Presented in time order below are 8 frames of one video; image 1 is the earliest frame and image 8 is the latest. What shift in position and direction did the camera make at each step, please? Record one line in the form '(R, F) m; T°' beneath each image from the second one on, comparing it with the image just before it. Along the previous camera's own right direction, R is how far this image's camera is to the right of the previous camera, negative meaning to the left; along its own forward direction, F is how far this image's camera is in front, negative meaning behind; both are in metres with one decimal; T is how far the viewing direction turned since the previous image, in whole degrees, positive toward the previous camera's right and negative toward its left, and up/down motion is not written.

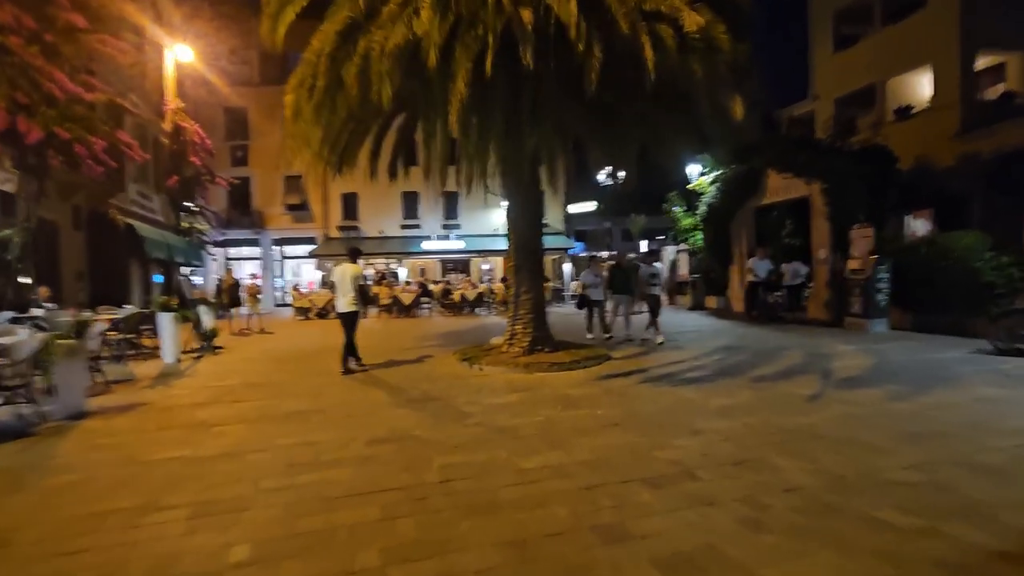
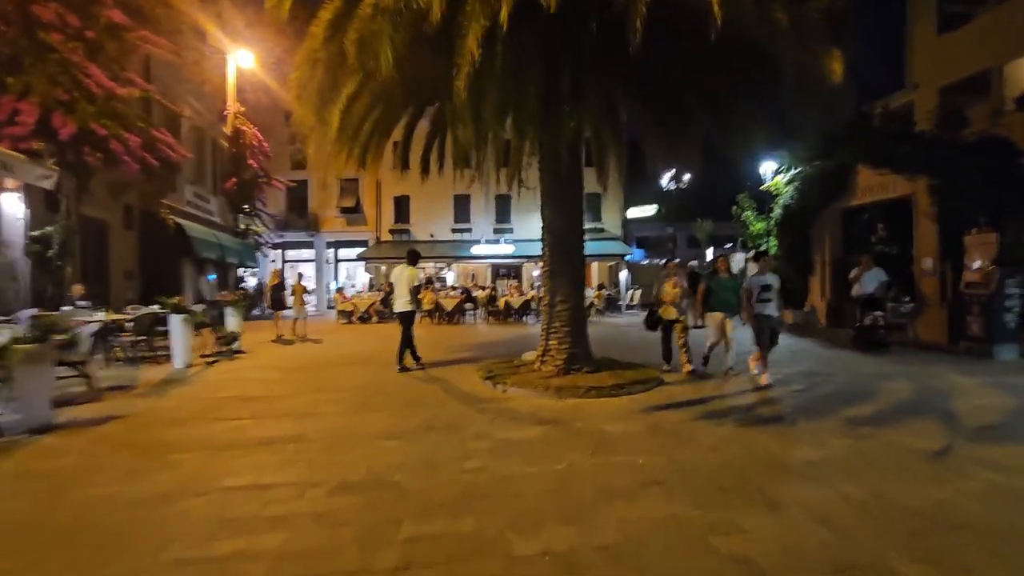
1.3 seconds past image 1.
(+0.5, +1.6) m; -7°
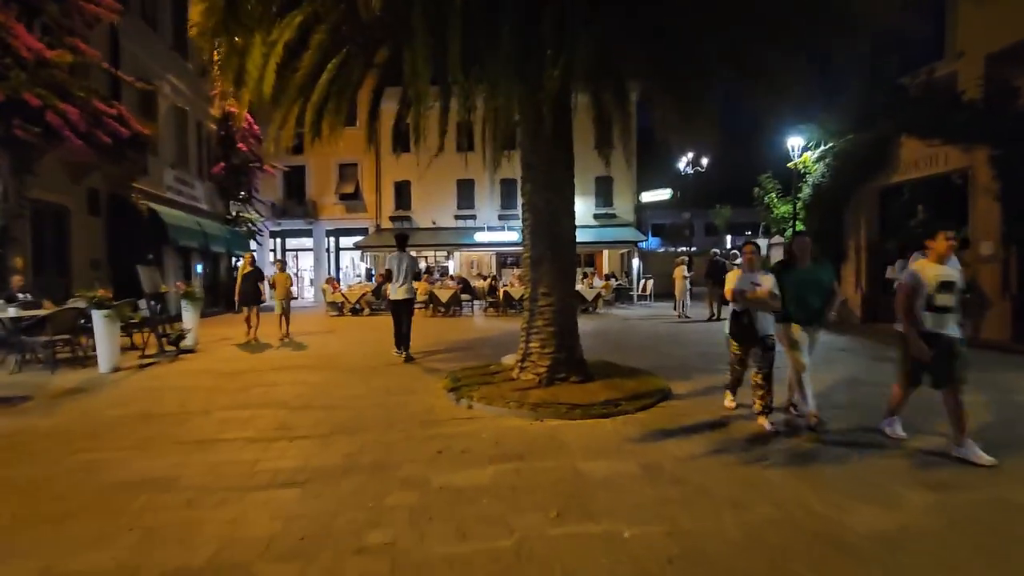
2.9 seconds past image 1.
(+0.7, +1.9) m; -2°
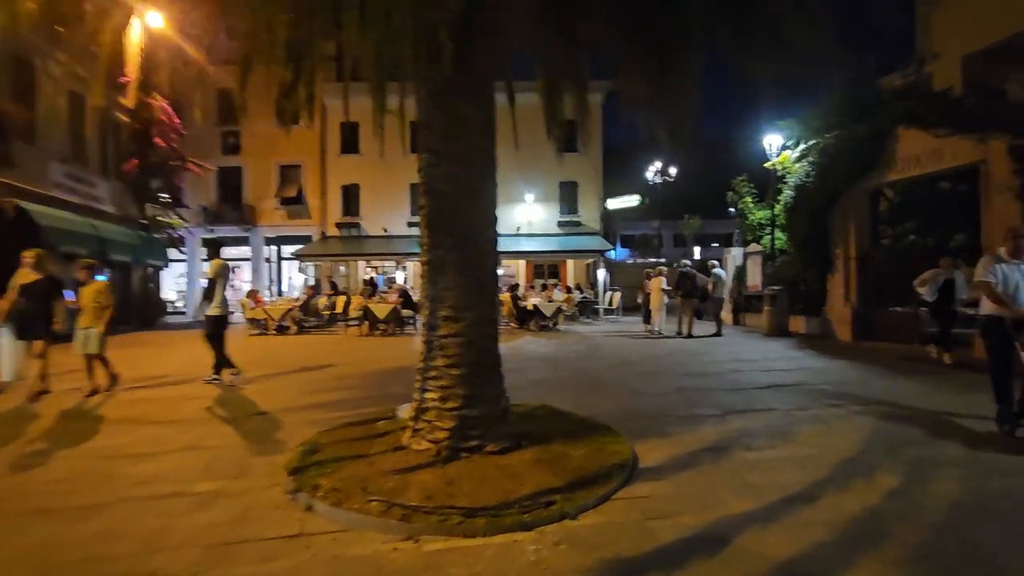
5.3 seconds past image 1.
(+0.9, +2.7) m; +3°
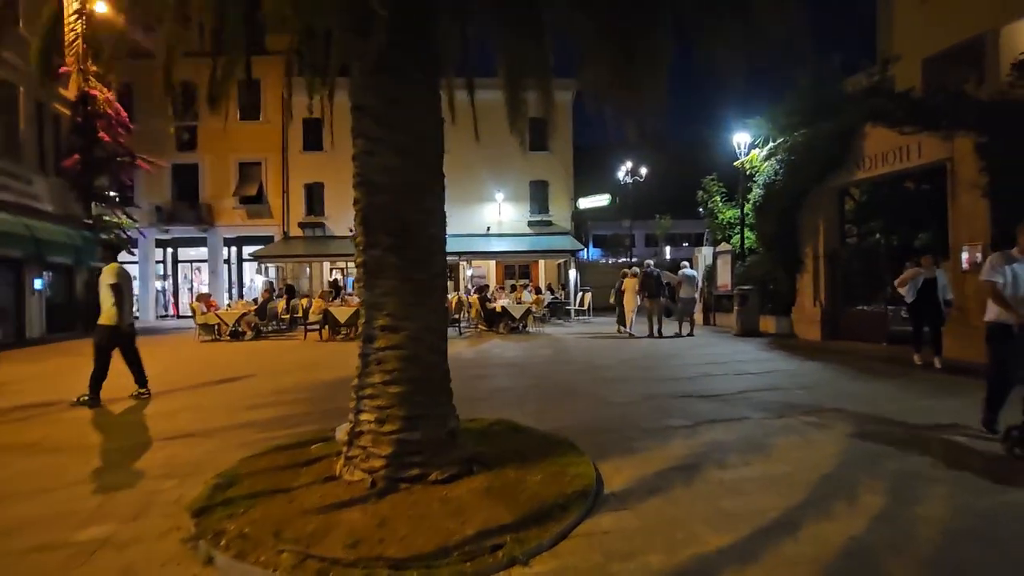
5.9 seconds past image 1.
(+0.3, +0.6) m; +3°
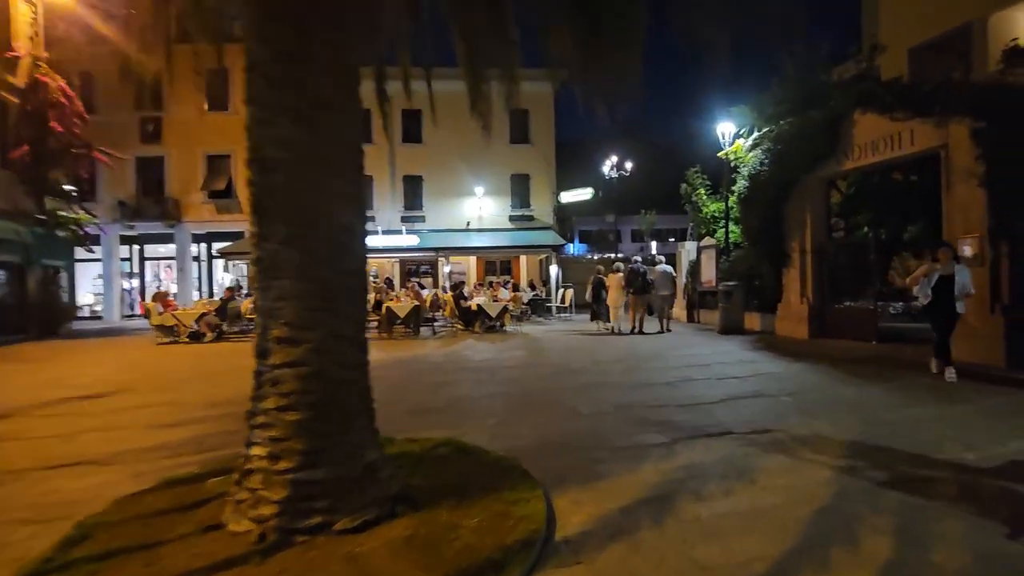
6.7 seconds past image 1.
(+0.4, +0.9) m; +1°
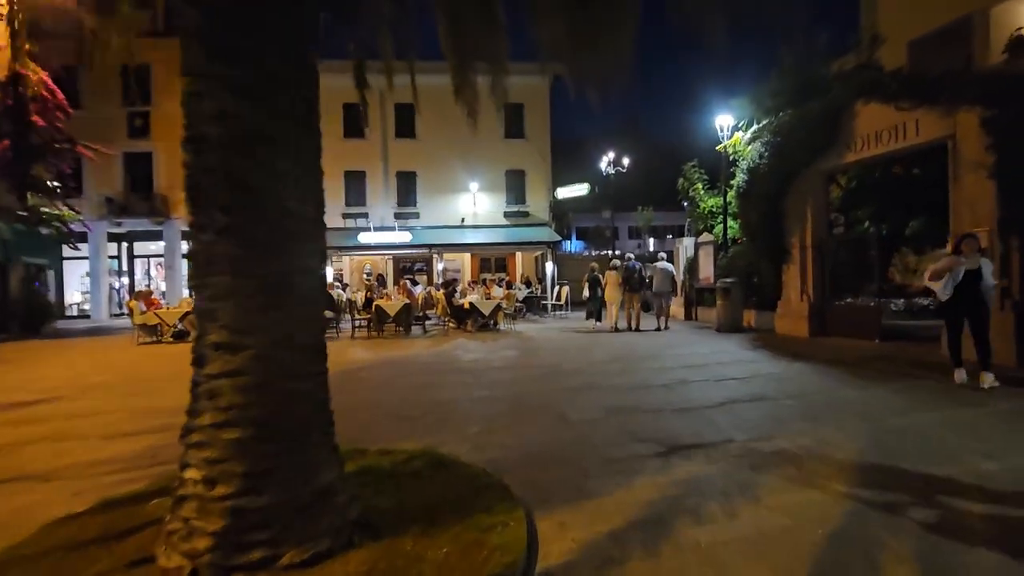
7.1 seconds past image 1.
(+0.2, +0.5) m; 0°
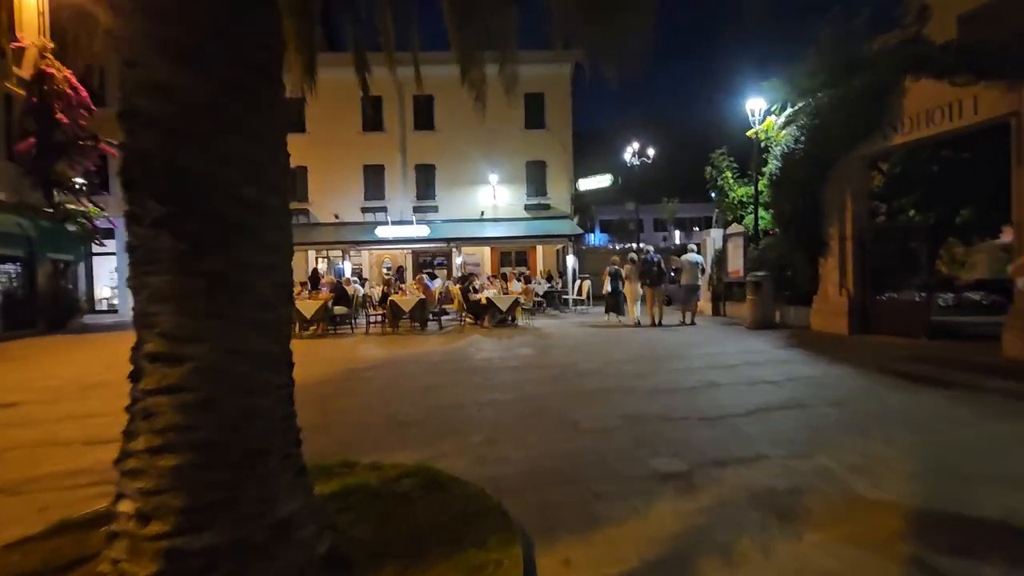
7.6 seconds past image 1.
(+0.2, +0.6) m; -3°
